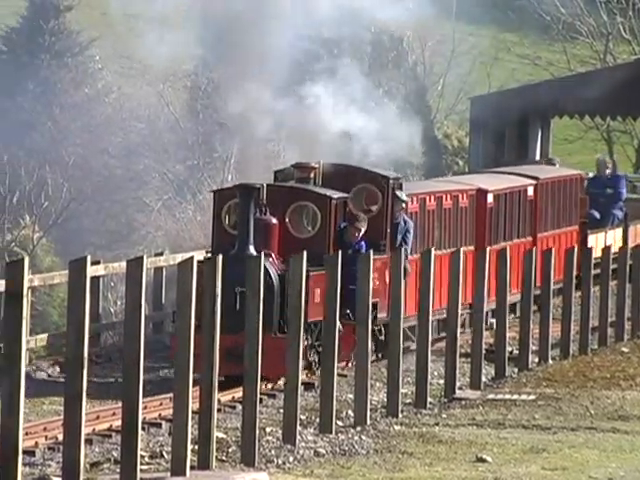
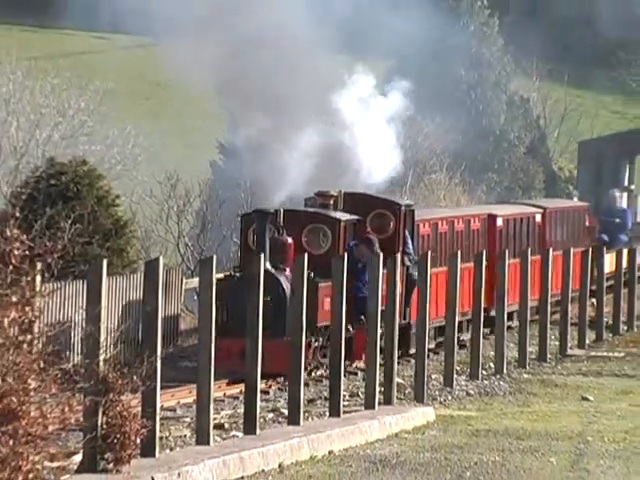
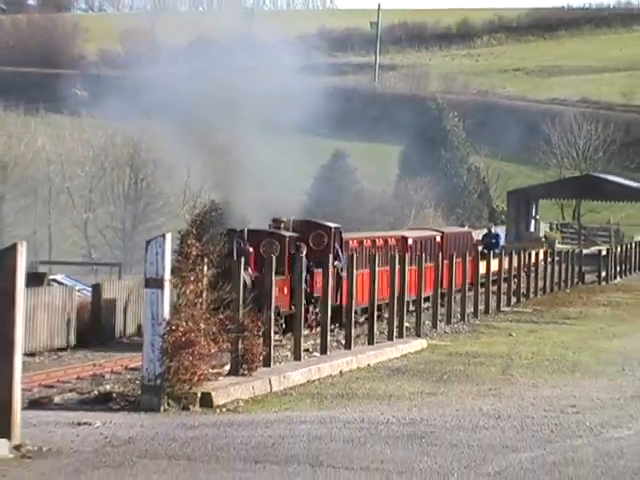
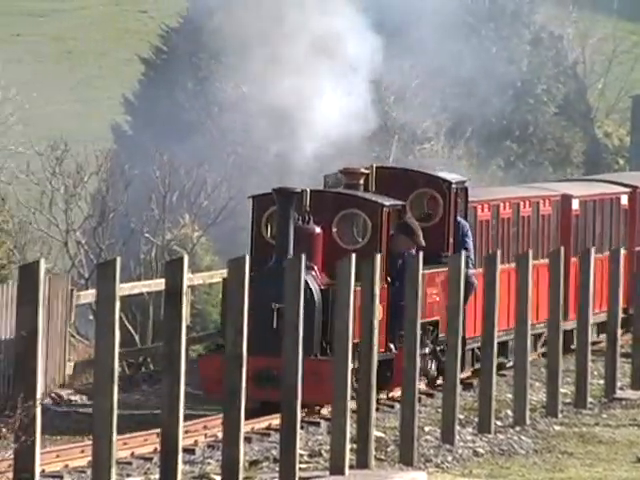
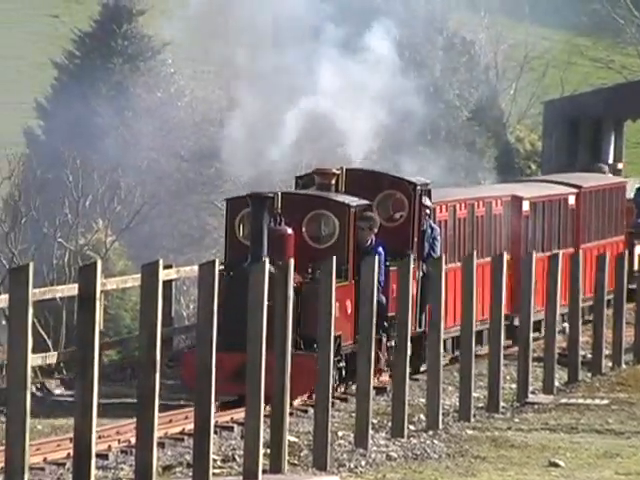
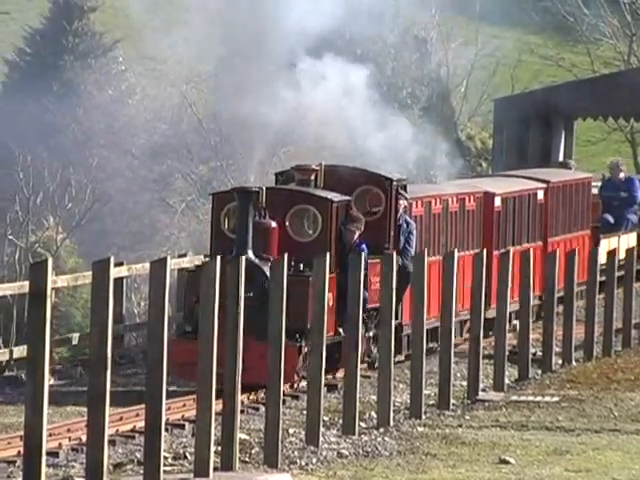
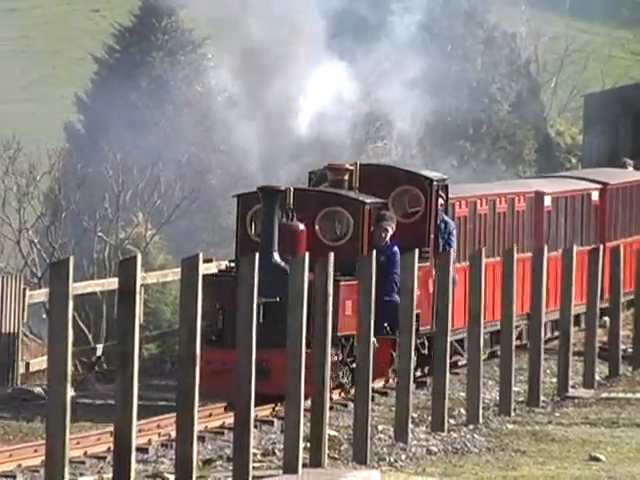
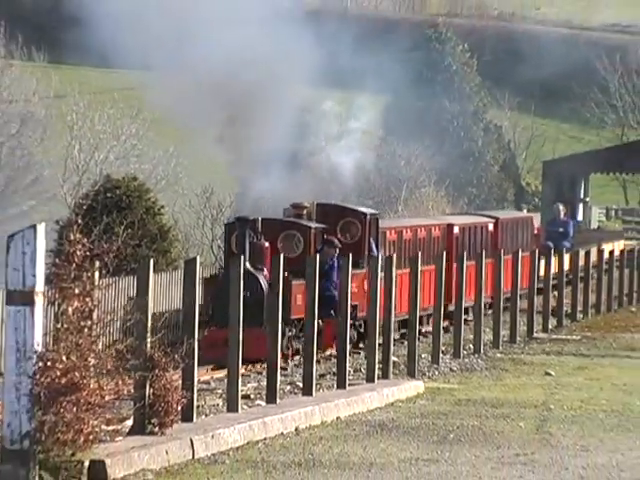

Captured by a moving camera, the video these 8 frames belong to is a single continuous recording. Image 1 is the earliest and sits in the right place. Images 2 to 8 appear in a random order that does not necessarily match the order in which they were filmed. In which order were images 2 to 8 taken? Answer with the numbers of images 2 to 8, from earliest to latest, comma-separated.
6, 5, 7, 4, 2, 8, 3
